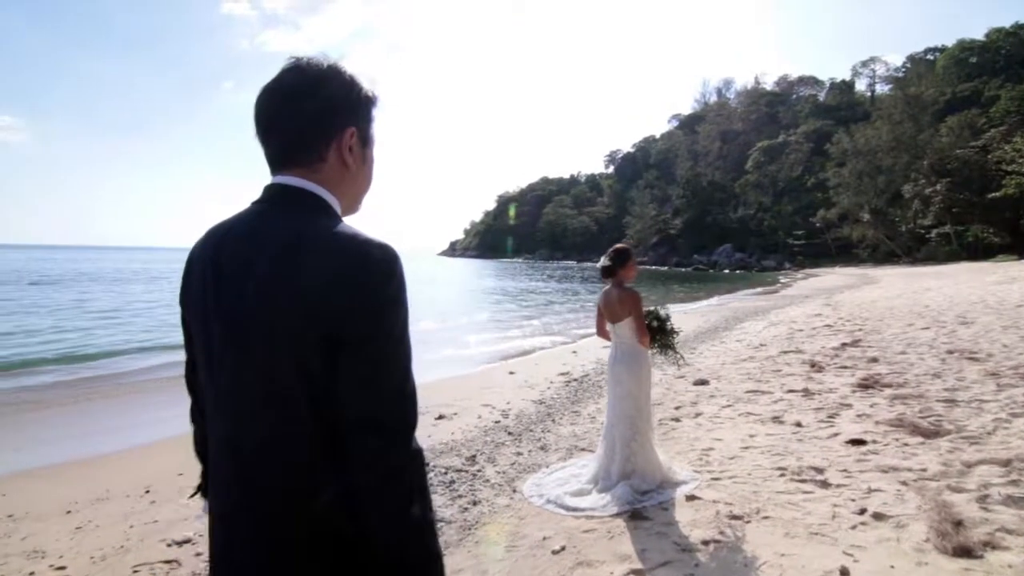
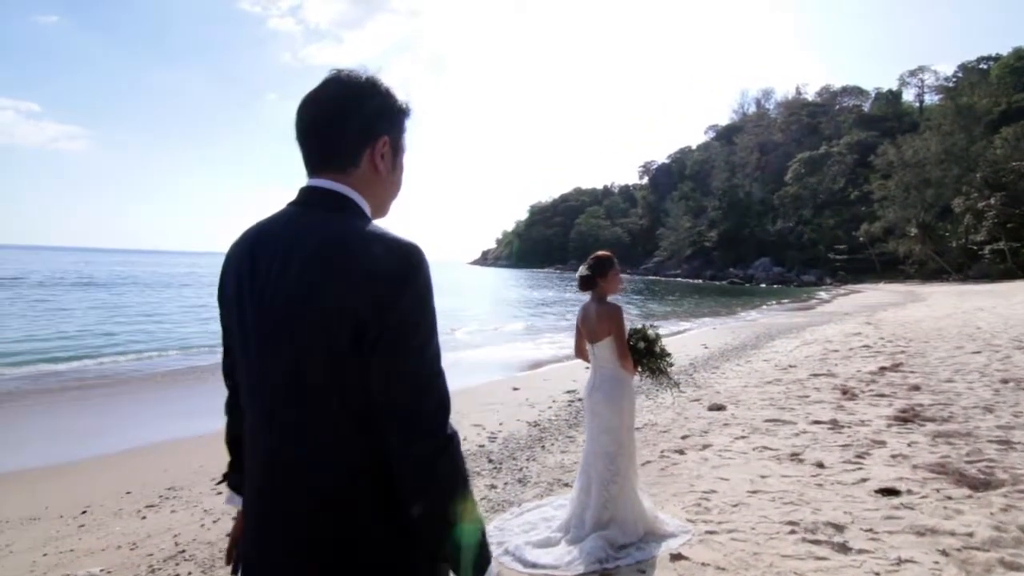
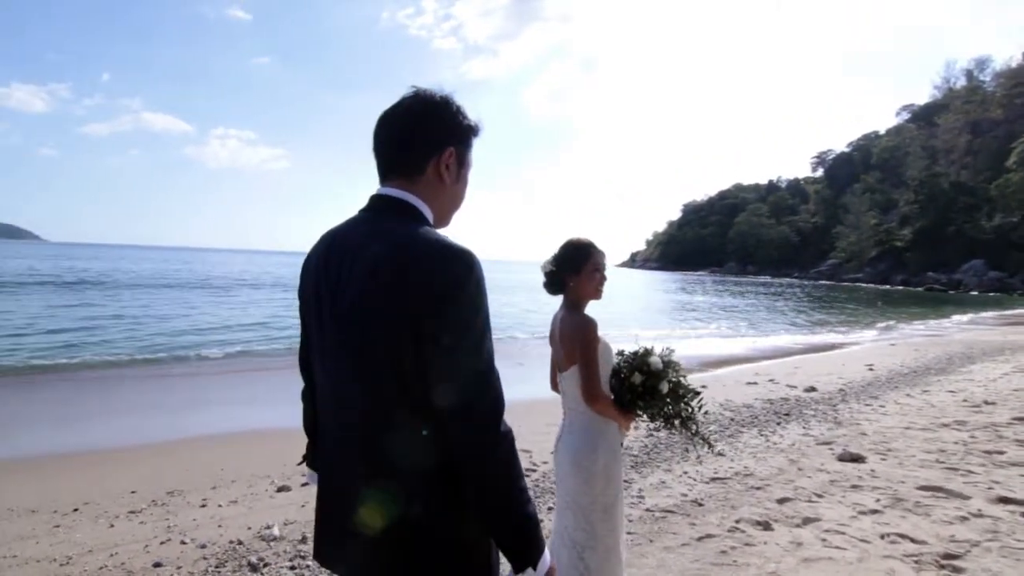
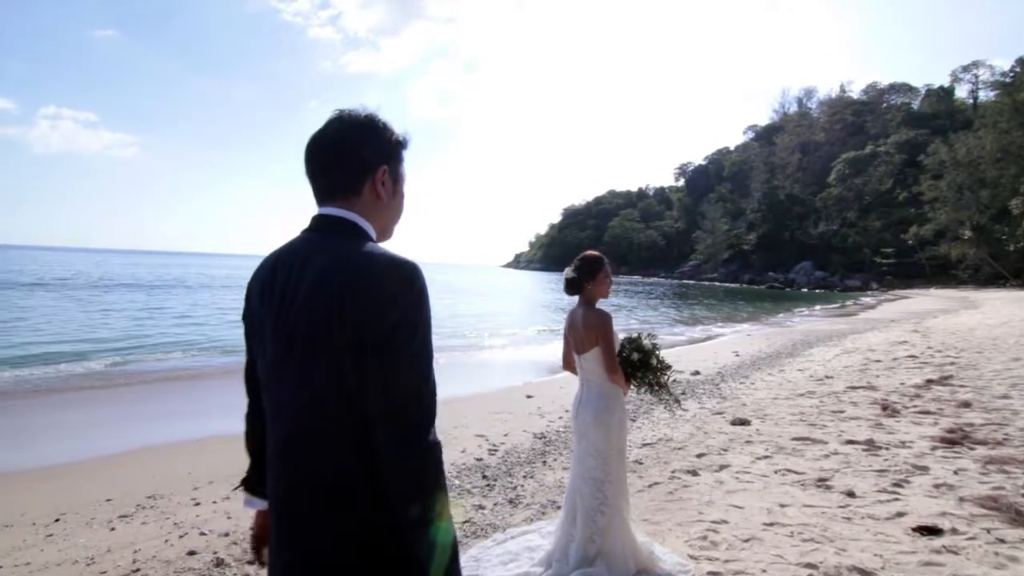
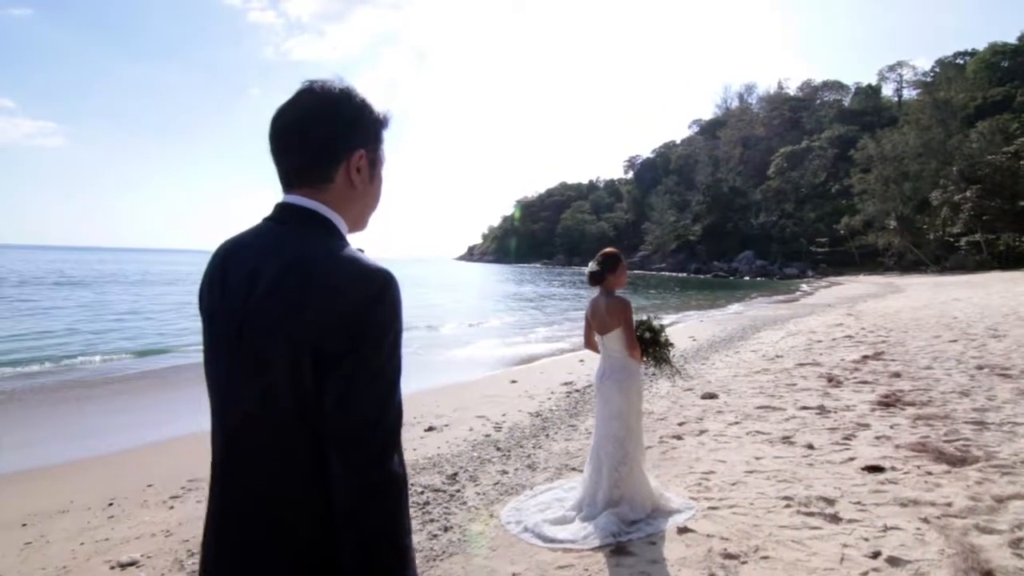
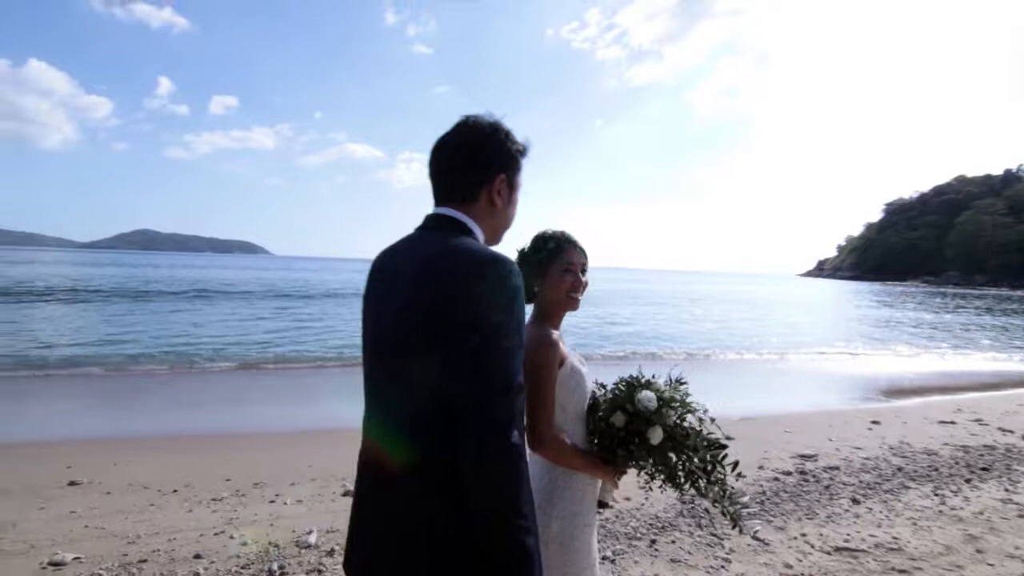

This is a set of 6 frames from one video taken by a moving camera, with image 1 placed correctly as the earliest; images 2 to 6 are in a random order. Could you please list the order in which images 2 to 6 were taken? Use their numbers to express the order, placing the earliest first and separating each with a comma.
5, 2, 4, 3, 6
